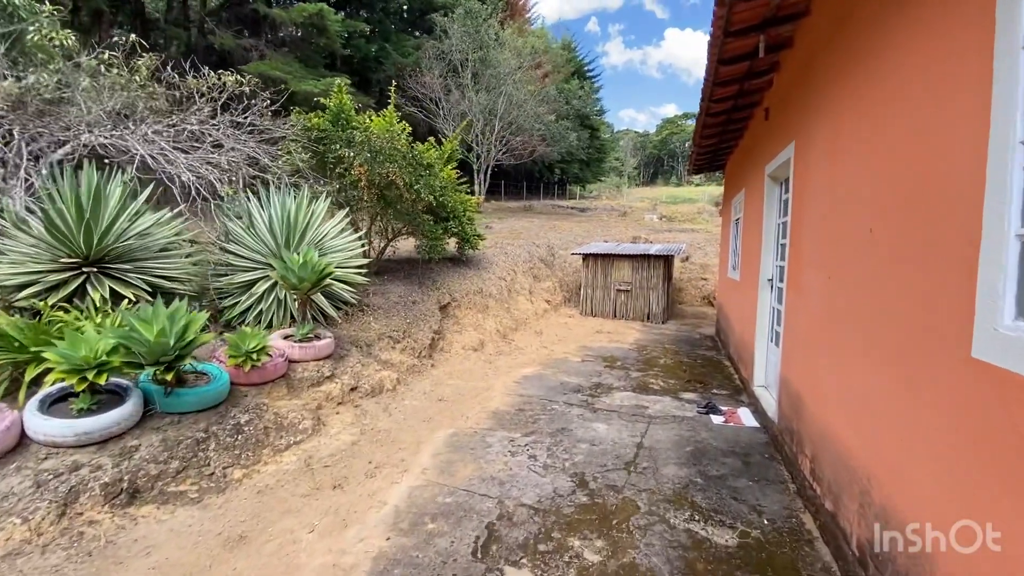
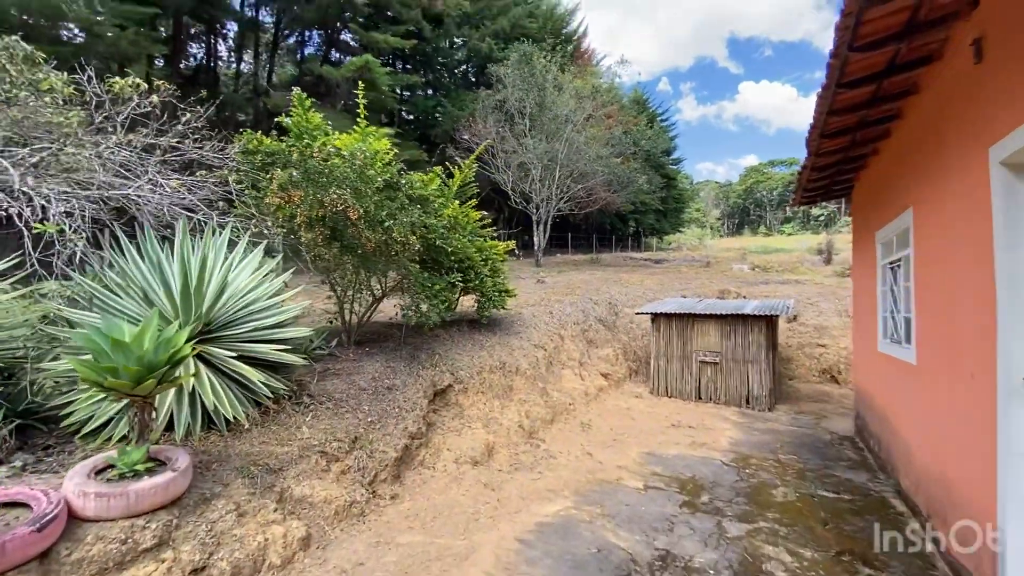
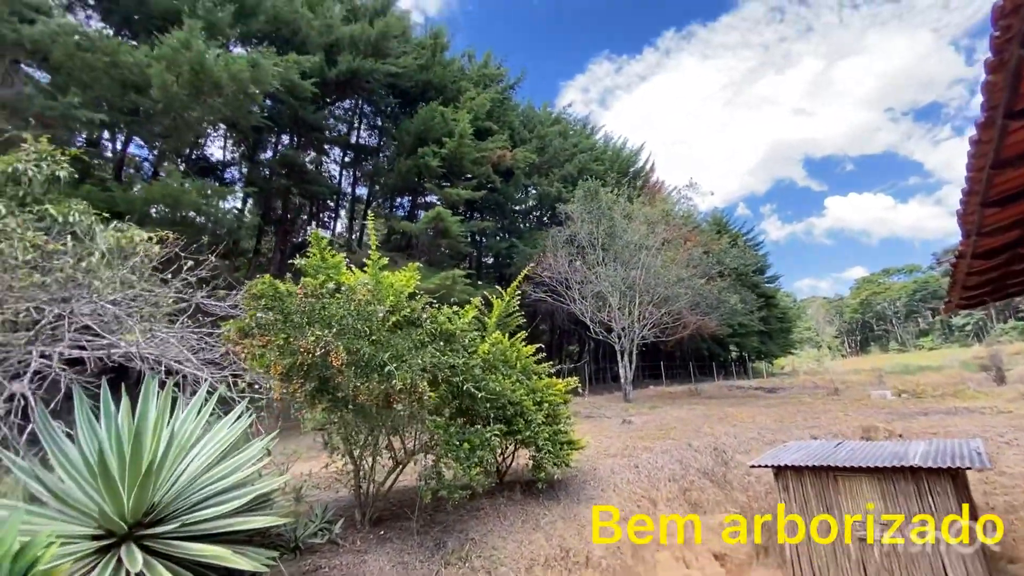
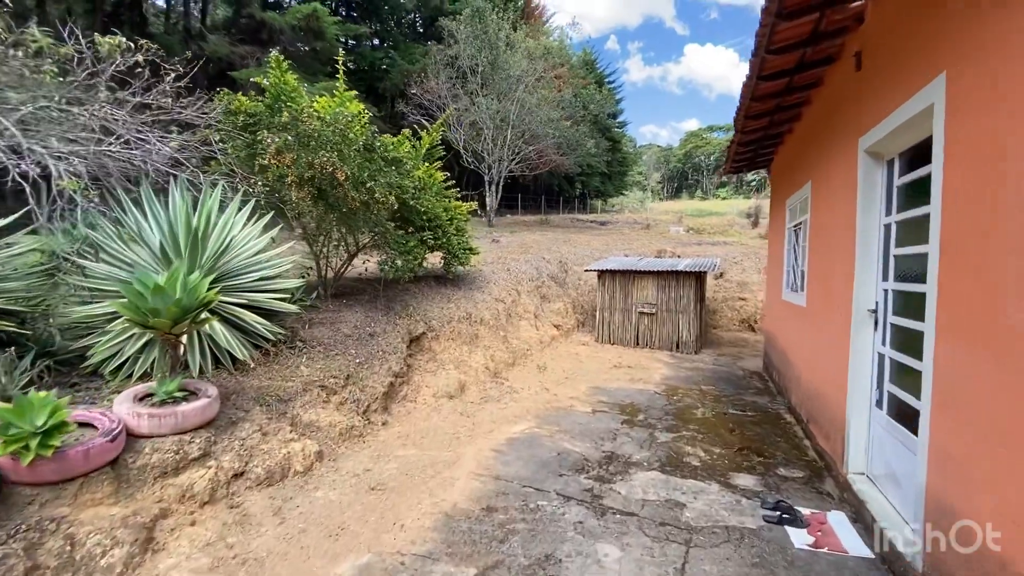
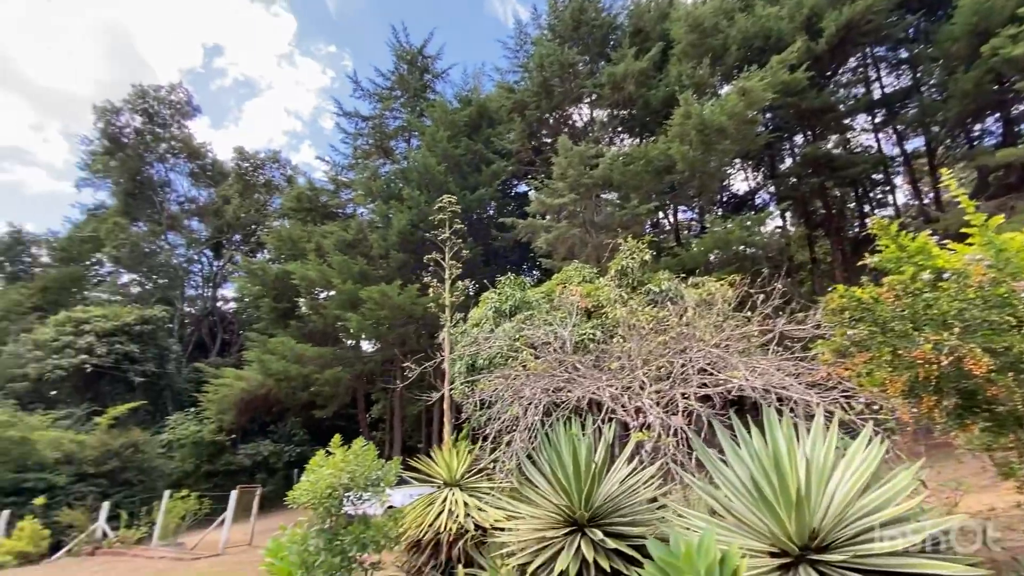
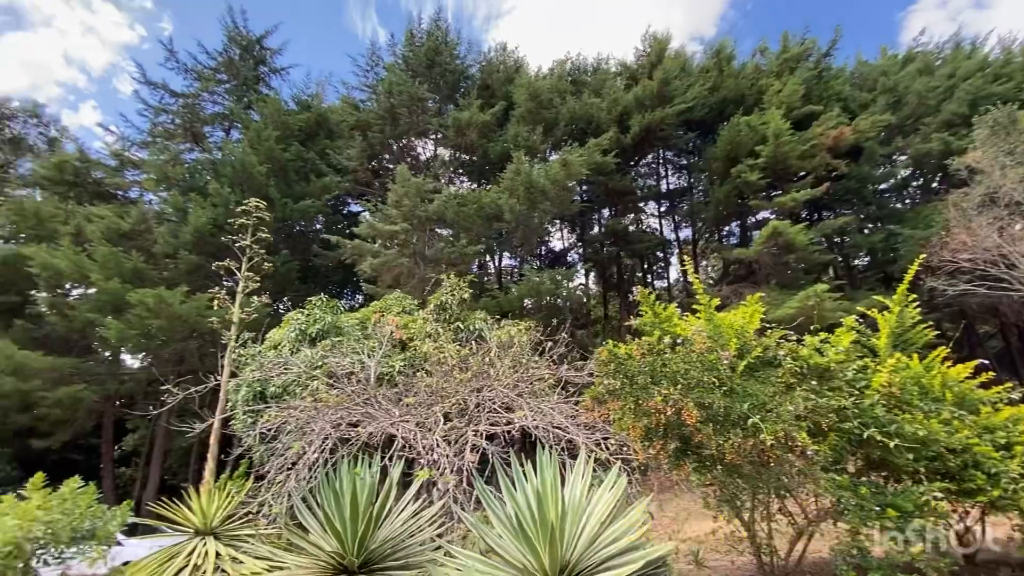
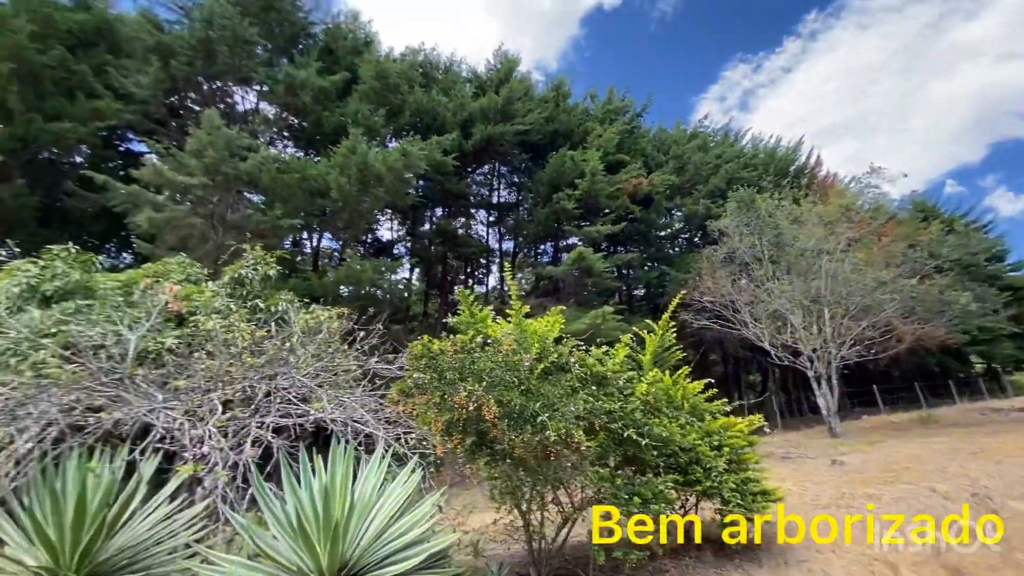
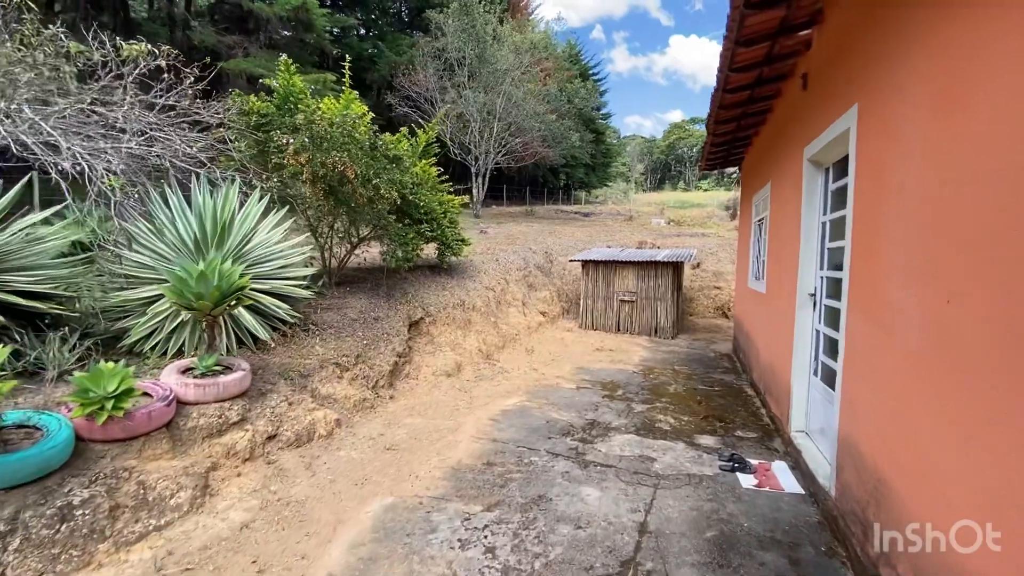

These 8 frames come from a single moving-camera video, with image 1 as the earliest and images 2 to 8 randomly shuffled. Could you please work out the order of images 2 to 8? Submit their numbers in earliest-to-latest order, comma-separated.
8, 4, 2, 3, 7, 6, 5
